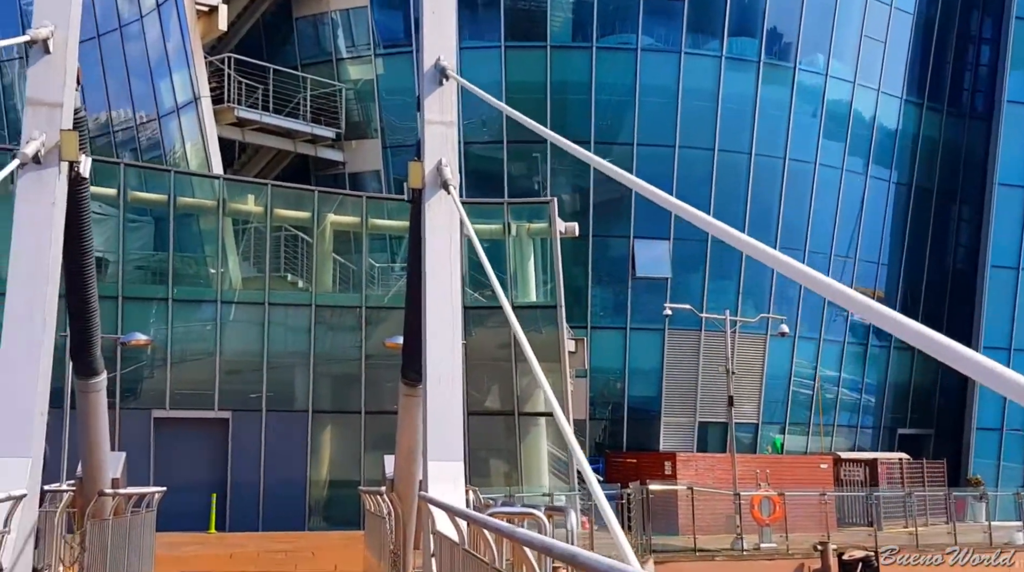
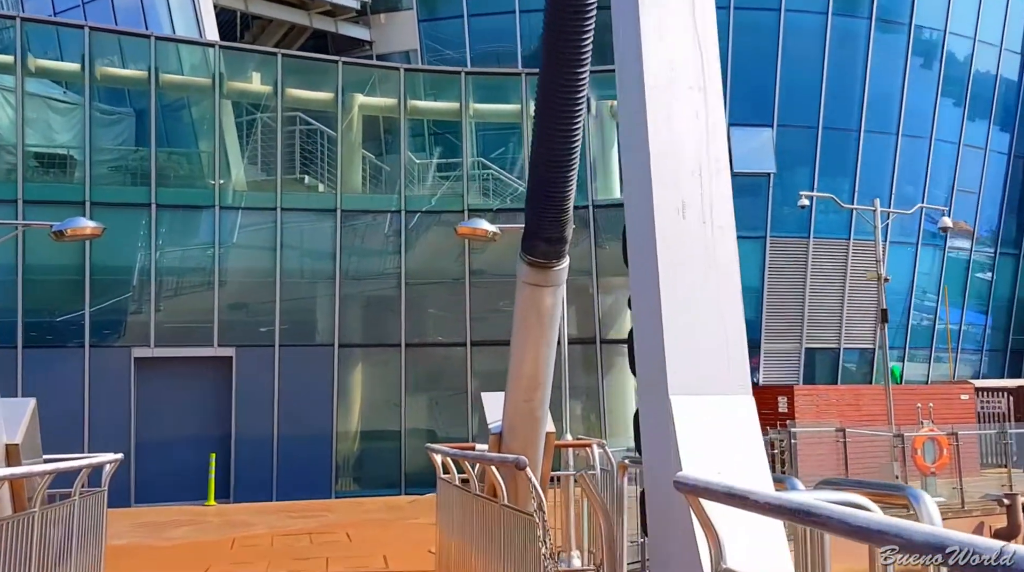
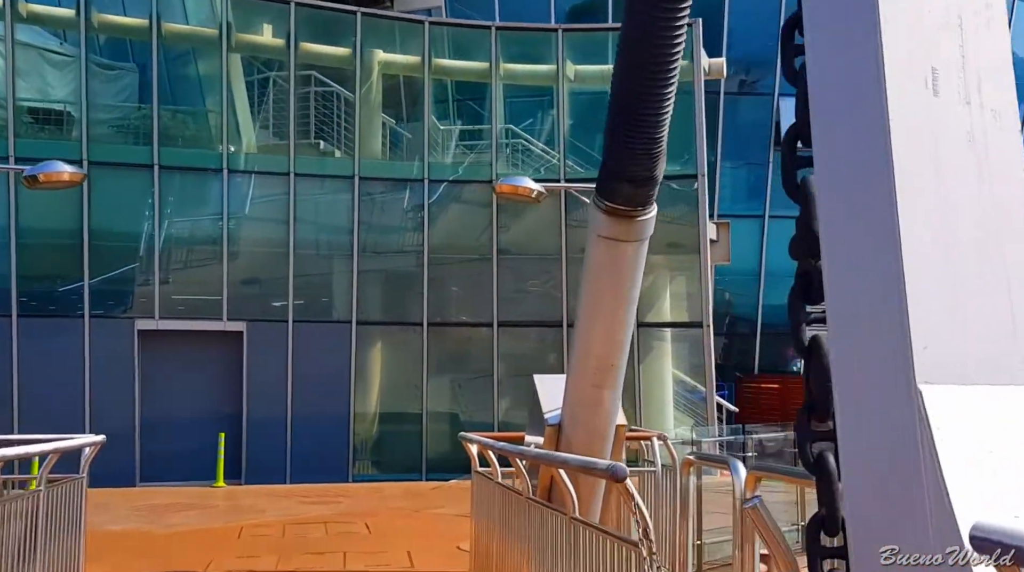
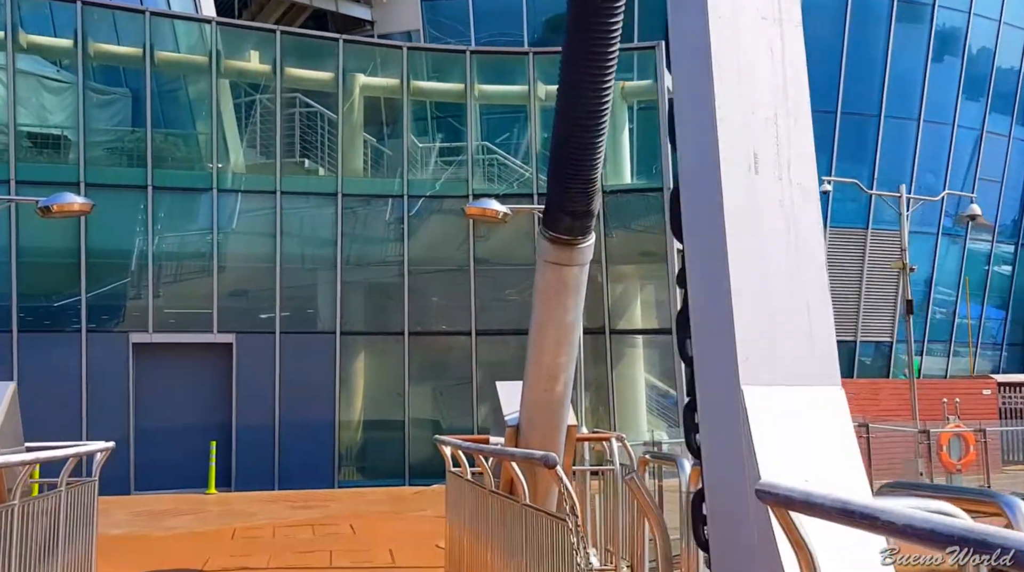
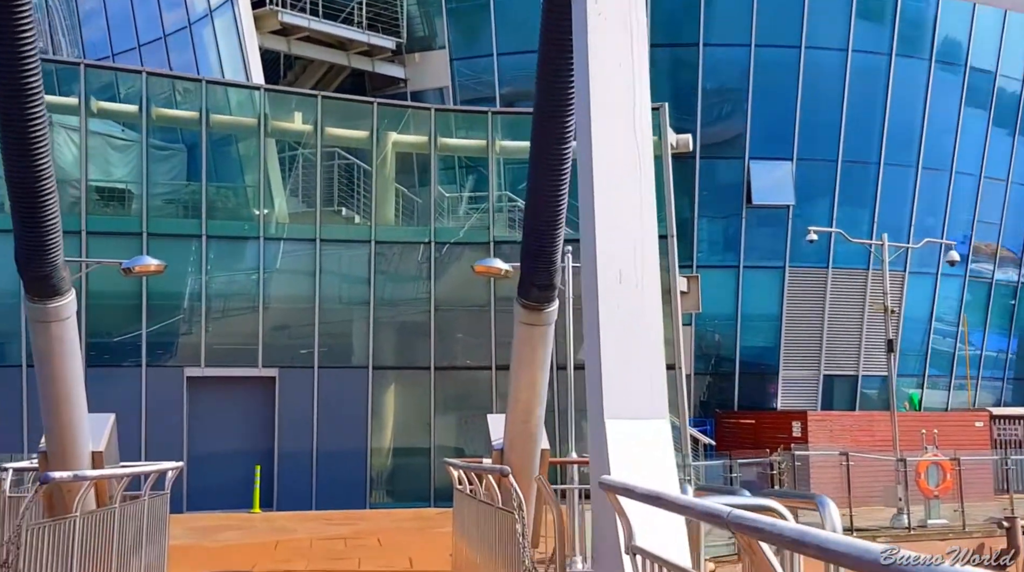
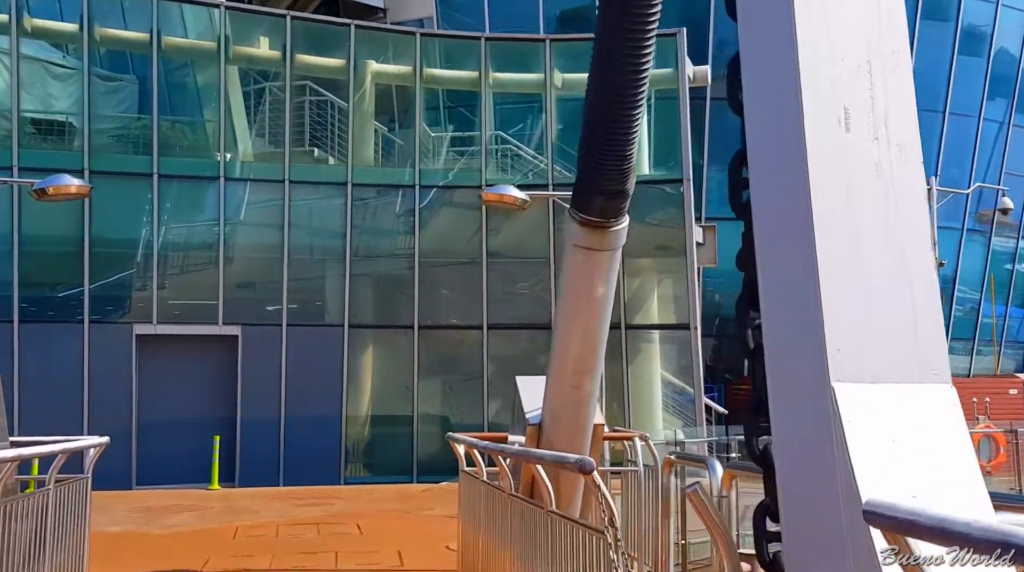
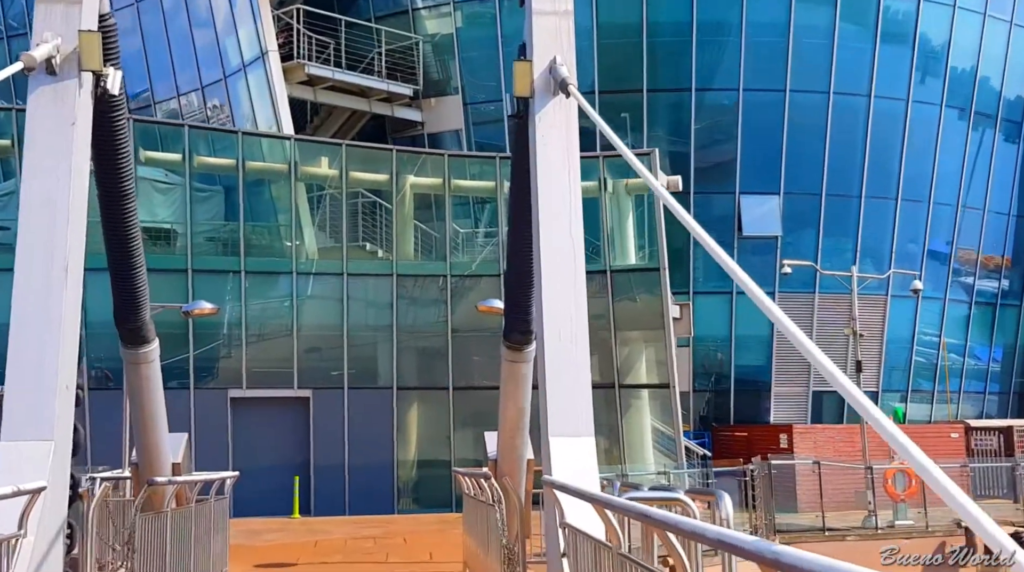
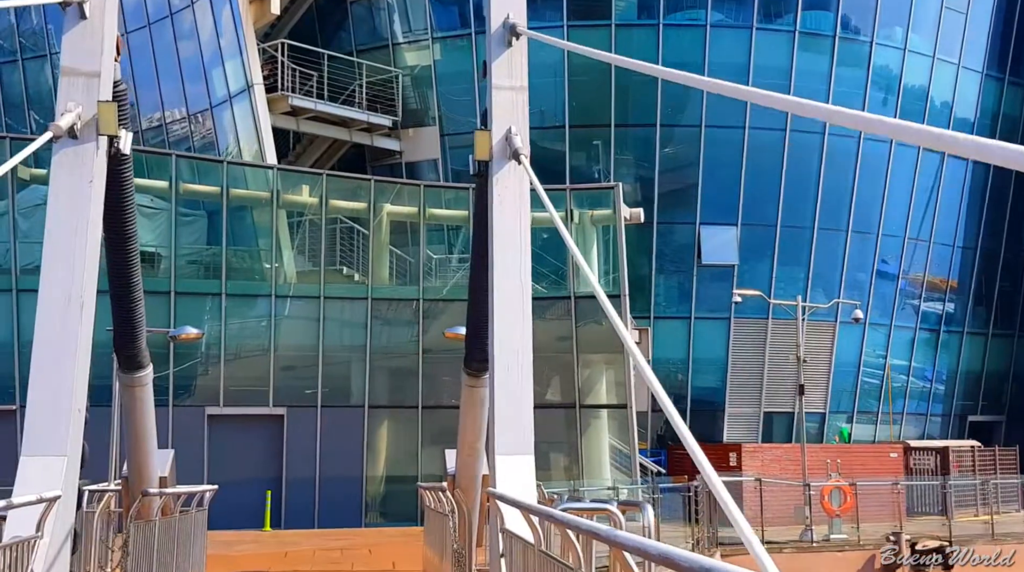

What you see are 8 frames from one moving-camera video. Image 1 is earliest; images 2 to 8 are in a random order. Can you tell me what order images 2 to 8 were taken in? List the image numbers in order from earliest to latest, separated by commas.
8, 7, 5, 2, 4, 6, 3
